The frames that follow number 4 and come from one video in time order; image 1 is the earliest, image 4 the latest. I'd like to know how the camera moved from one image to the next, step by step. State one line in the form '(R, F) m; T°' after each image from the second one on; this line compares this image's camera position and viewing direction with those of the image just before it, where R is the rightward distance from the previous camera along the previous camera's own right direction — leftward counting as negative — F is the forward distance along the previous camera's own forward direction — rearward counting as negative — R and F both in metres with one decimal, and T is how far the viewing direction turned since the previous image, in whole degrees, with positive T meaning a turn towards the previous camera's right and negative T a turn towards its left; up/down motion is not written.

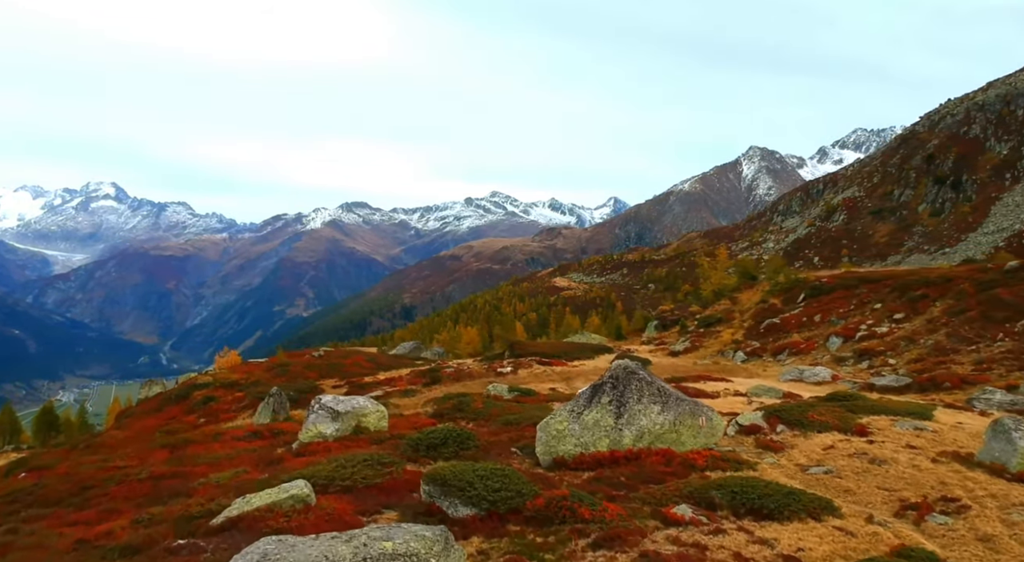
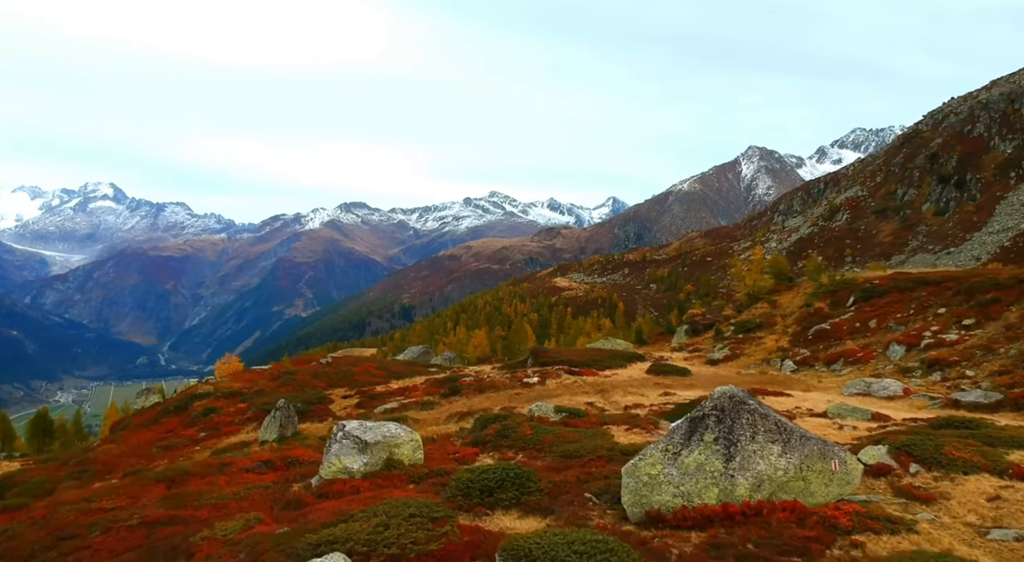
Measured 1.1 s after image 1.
(-1.9, +4.3) m; 0°
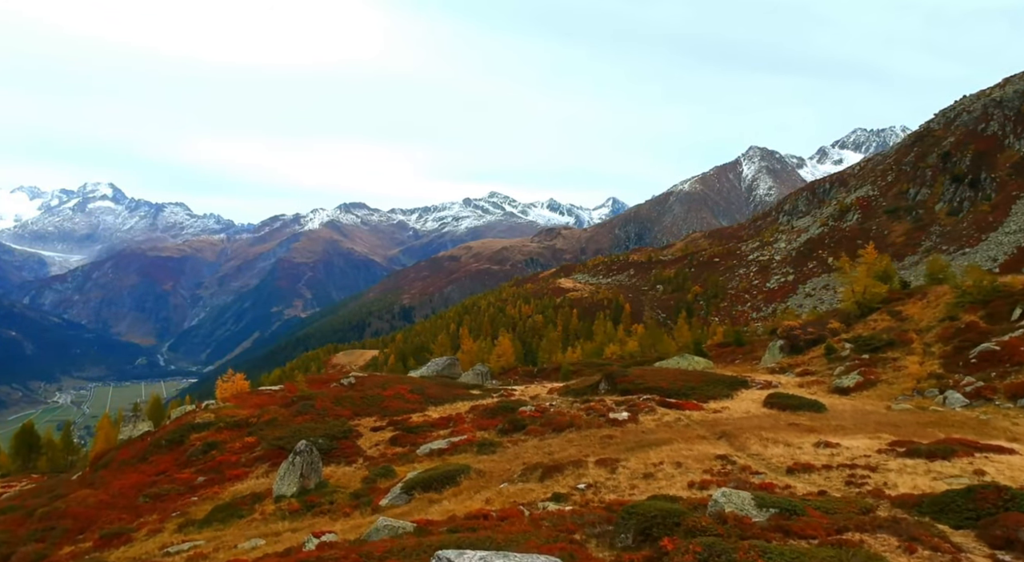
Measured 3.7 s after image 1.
(-4.4, +10.8) m; 0°
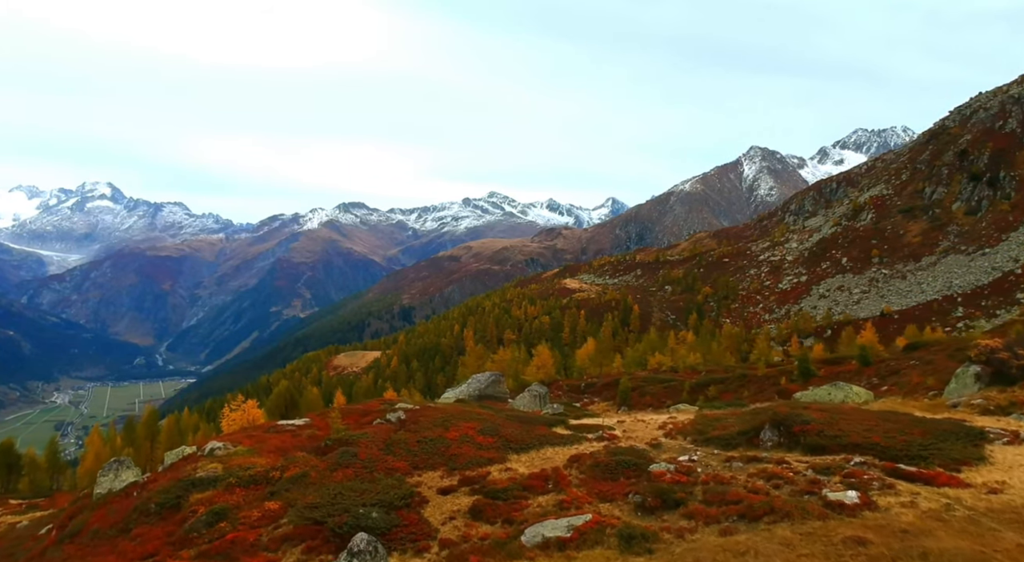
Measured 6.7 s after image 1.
(-5.9, +13.6) m; 0°
